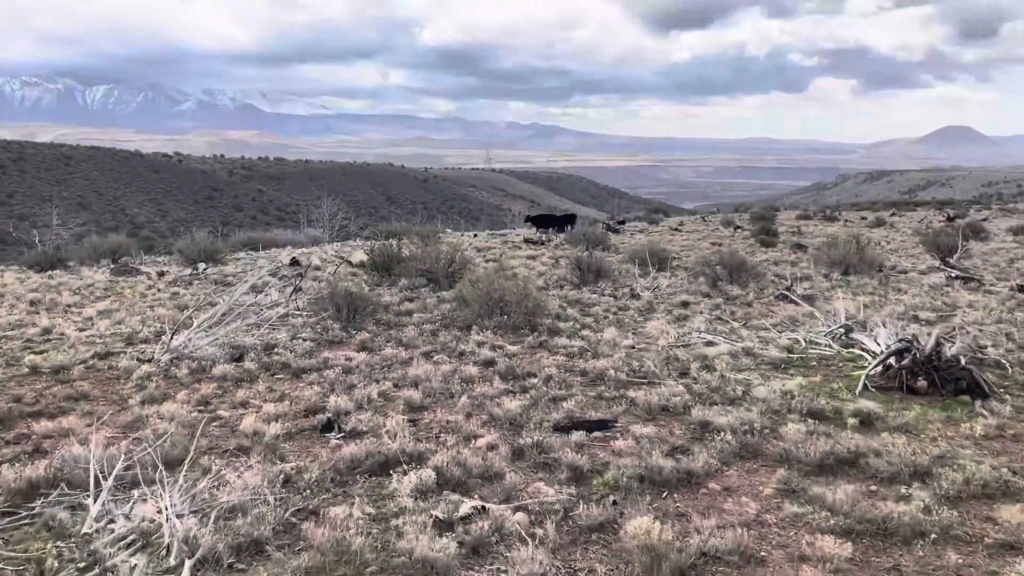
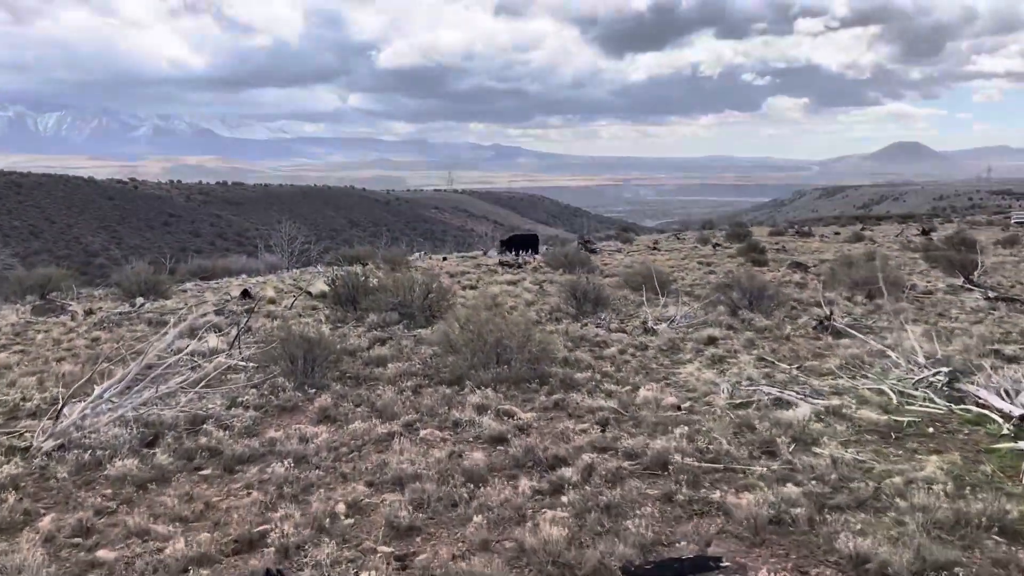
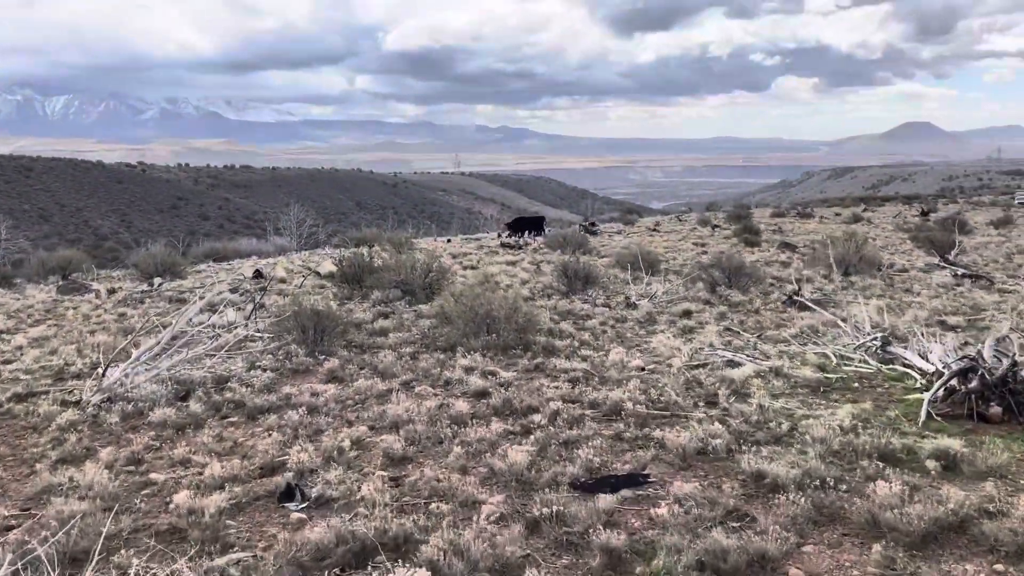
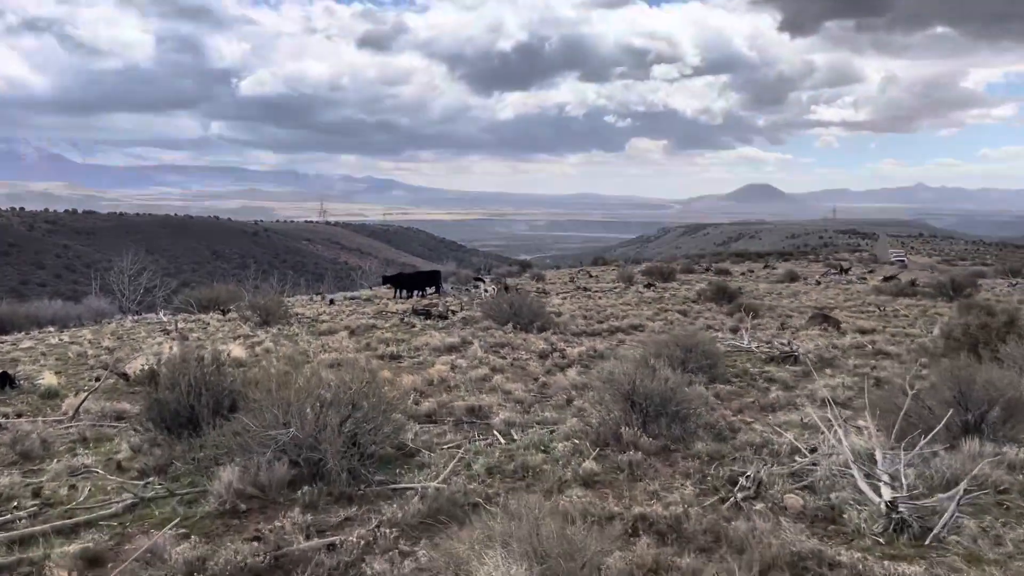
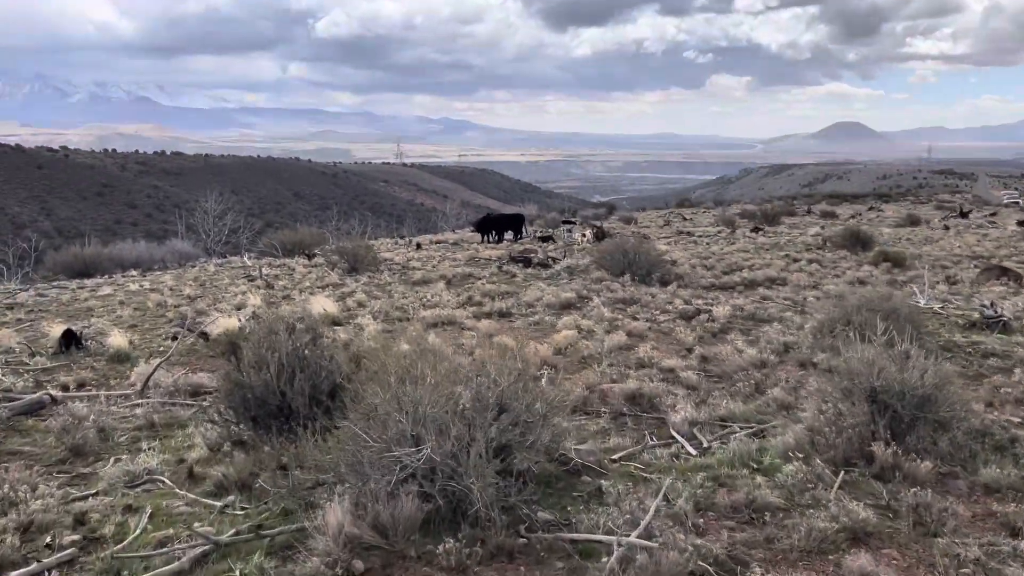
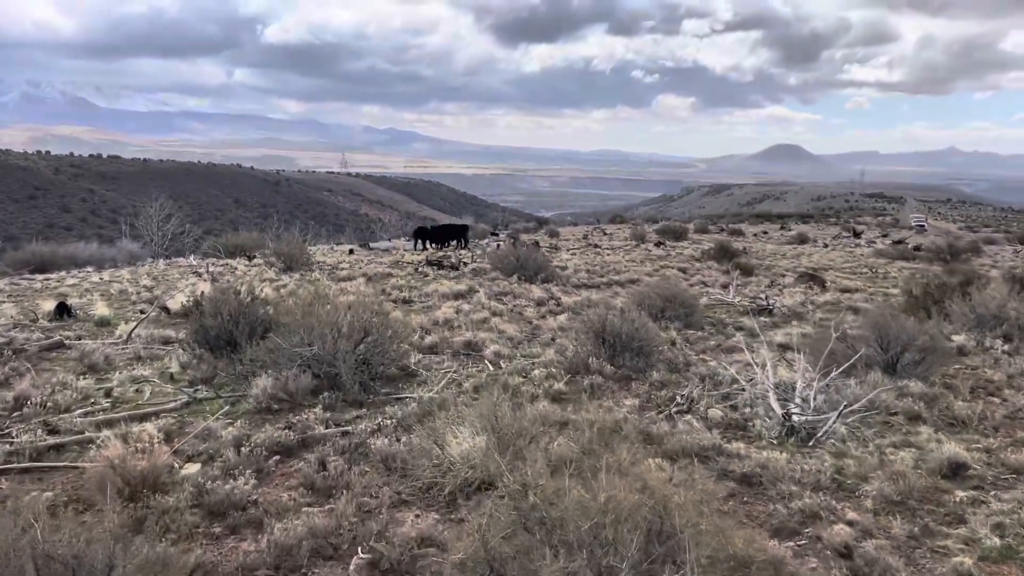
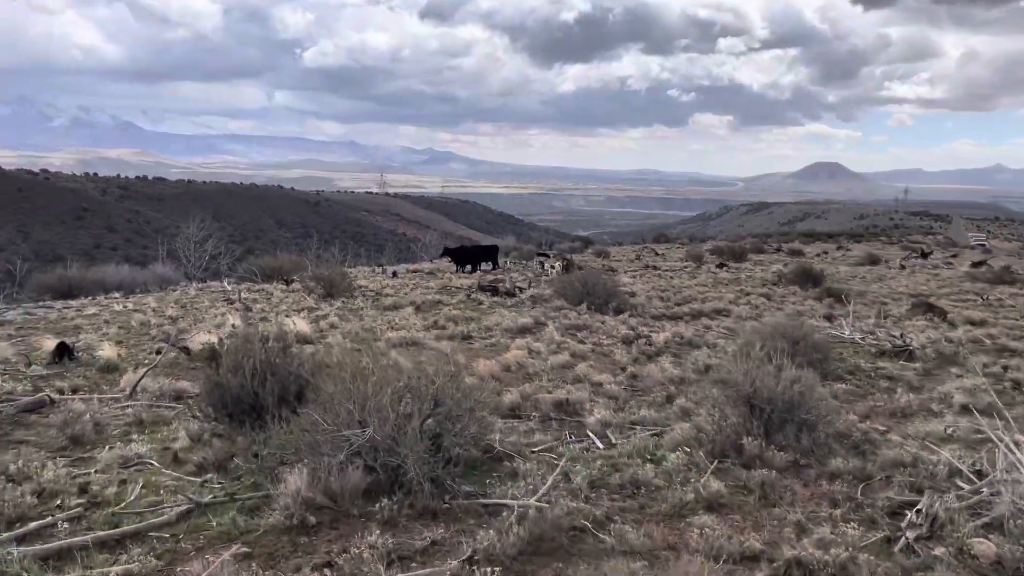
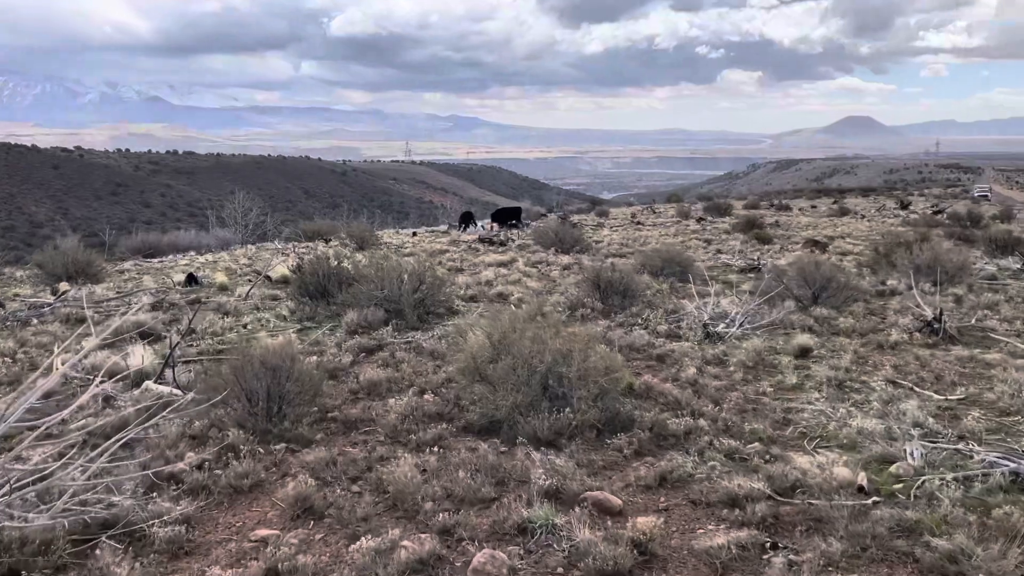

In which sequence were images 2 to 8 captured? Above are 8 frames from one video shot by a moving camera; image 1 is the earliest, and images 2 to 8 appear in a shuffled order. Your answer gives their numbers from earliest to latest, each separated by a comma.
3, 2, 8, 6, 4, 7, 5
